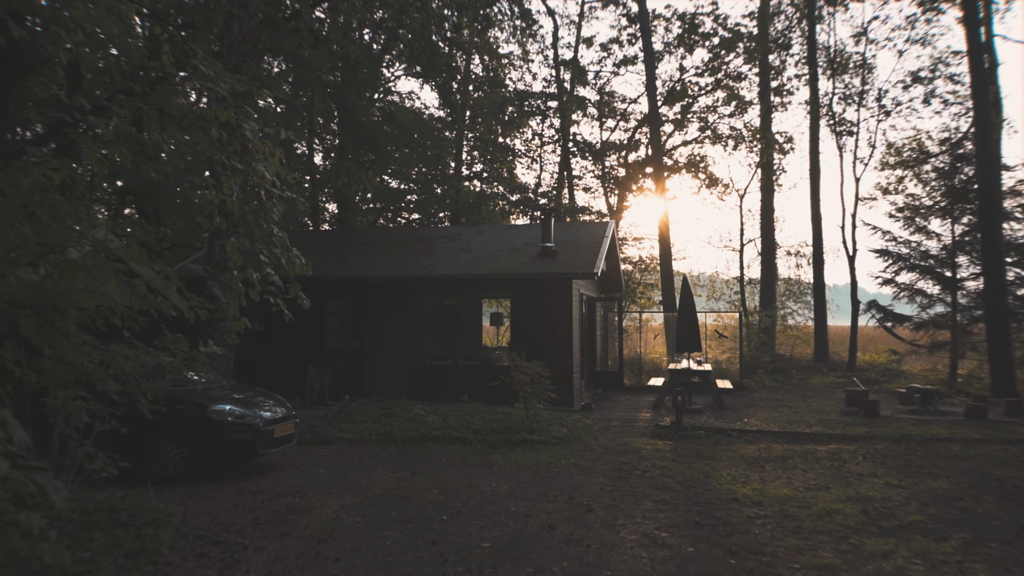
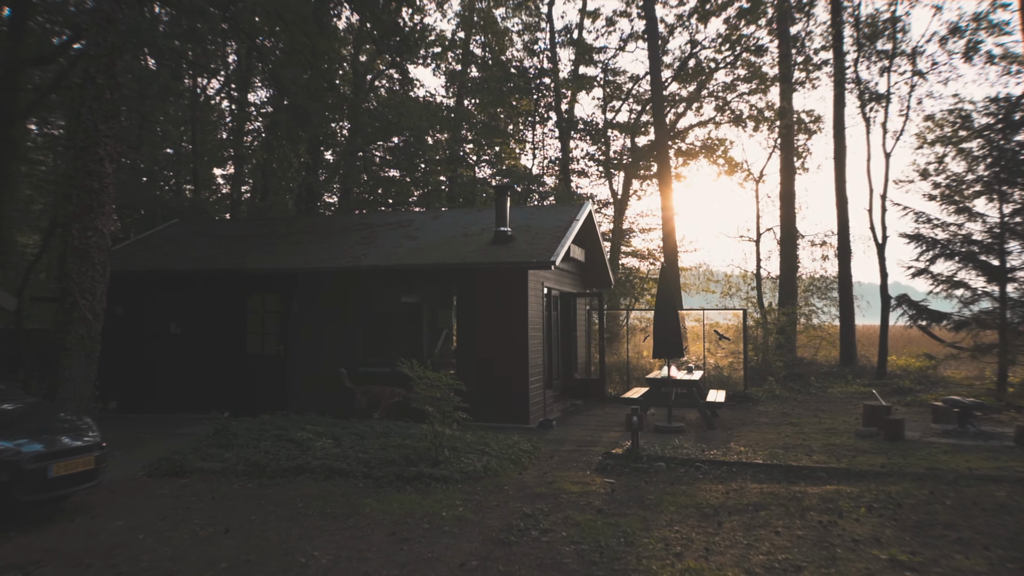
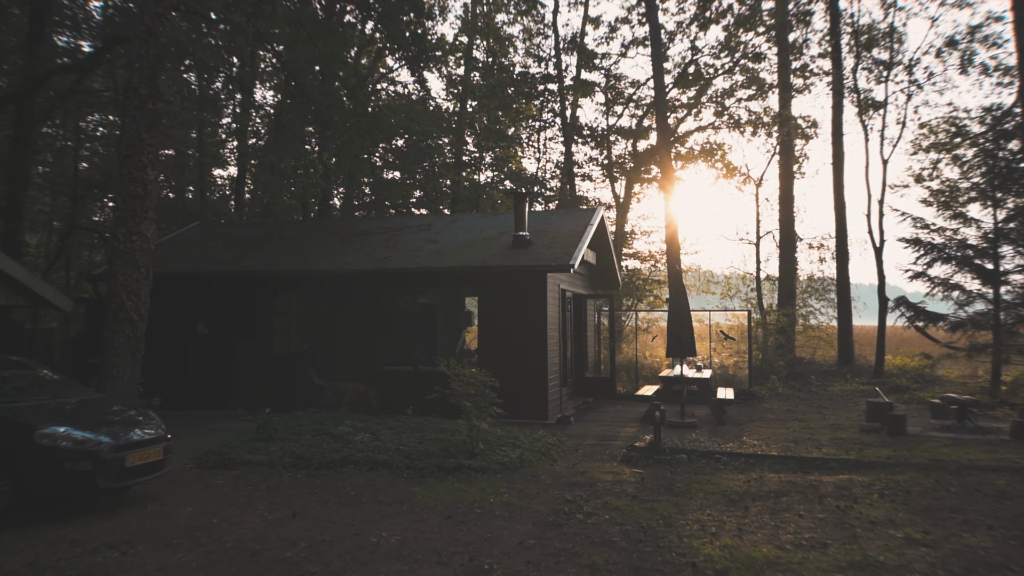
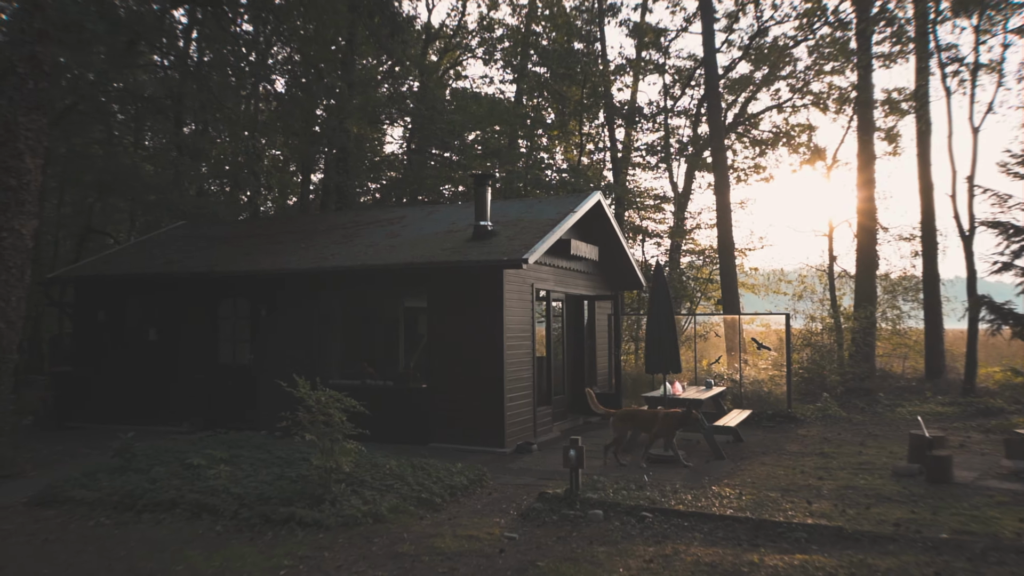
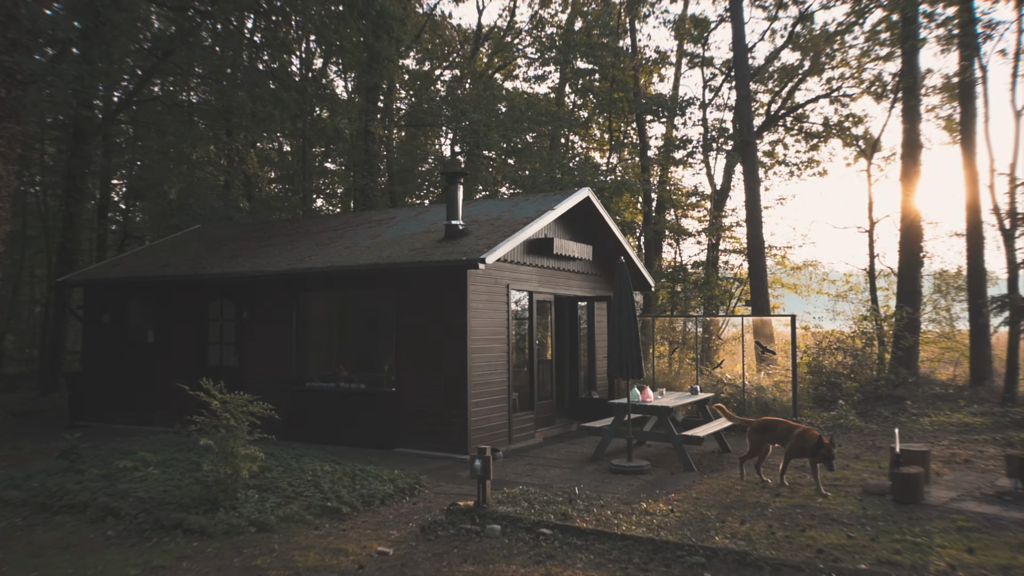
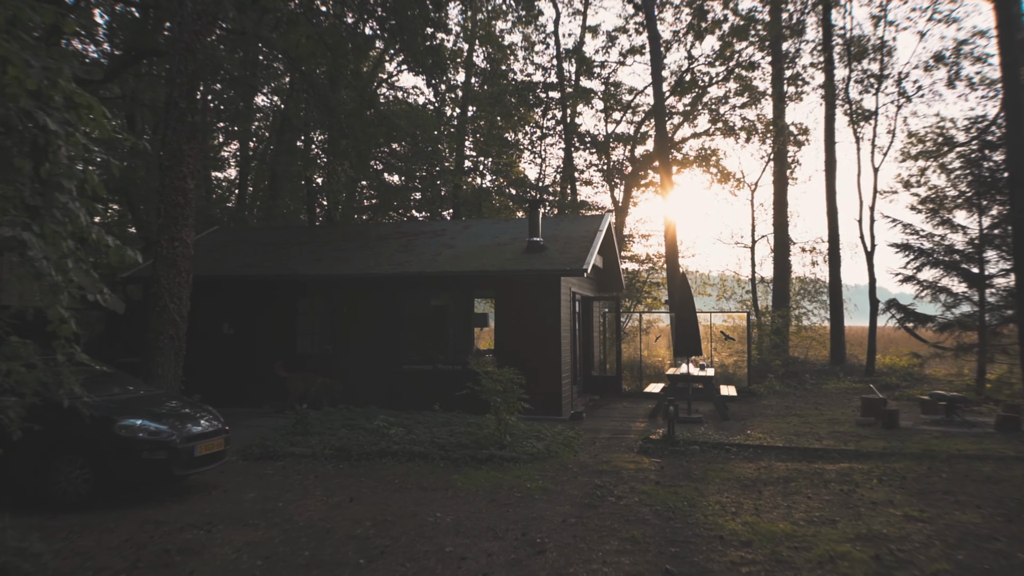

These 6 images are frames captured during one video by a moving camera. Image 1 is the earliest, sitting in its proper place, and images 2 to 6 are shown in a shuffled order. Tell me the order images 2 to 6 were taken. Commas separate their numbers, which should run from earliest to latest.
6, 3, 2, 4, 5
